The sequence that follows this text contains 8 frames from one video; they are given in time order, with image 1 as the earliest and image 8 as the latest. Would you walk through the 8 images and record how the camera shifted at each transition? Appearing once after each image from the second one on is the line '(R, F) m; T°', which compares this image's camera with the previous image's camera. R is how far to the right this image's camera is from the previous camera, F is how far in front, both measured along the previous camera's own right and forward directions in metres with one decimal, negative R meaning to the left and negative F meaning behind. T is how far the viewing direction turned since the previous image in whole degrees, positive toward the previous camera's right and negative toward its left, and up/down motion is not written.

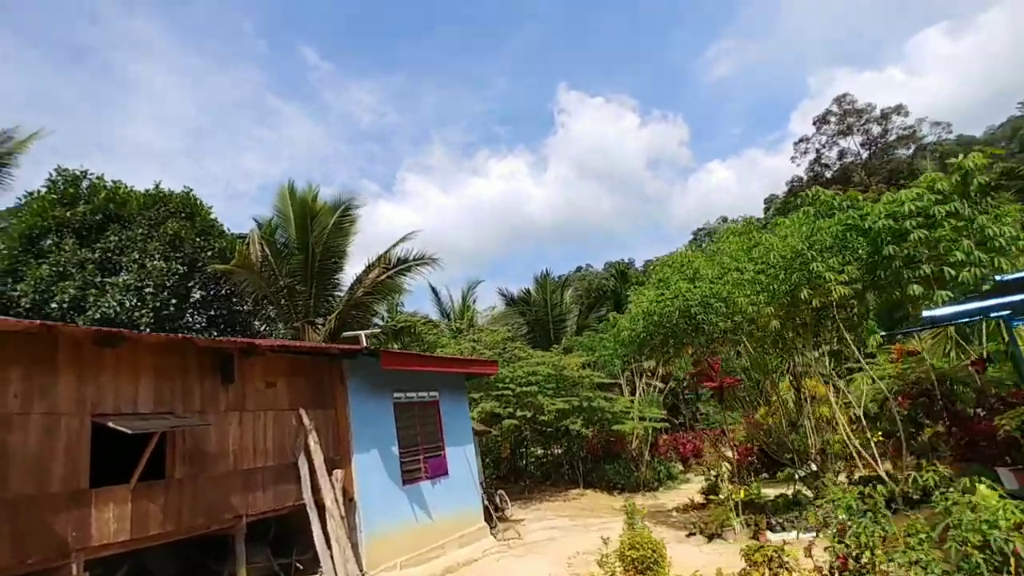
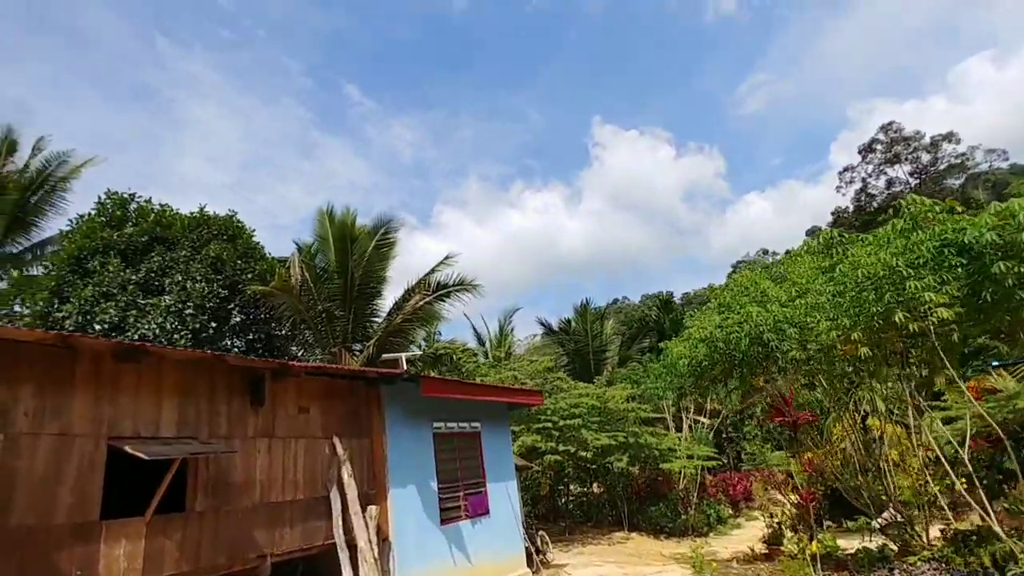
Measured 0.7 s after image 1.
(-0.2, +0.7) m; -3°
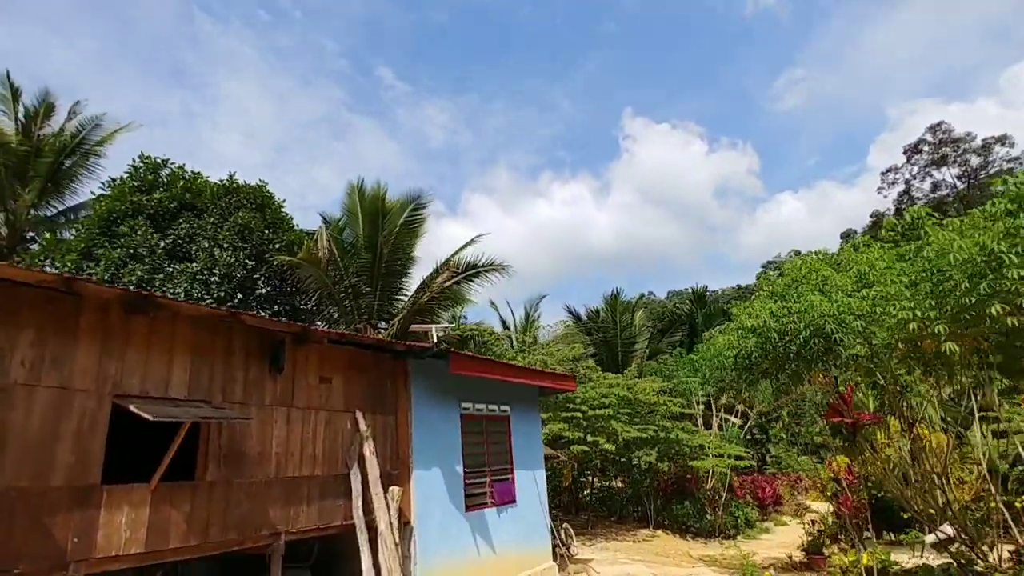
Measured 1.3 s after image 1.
(-0.2, +0.6) m; -2°
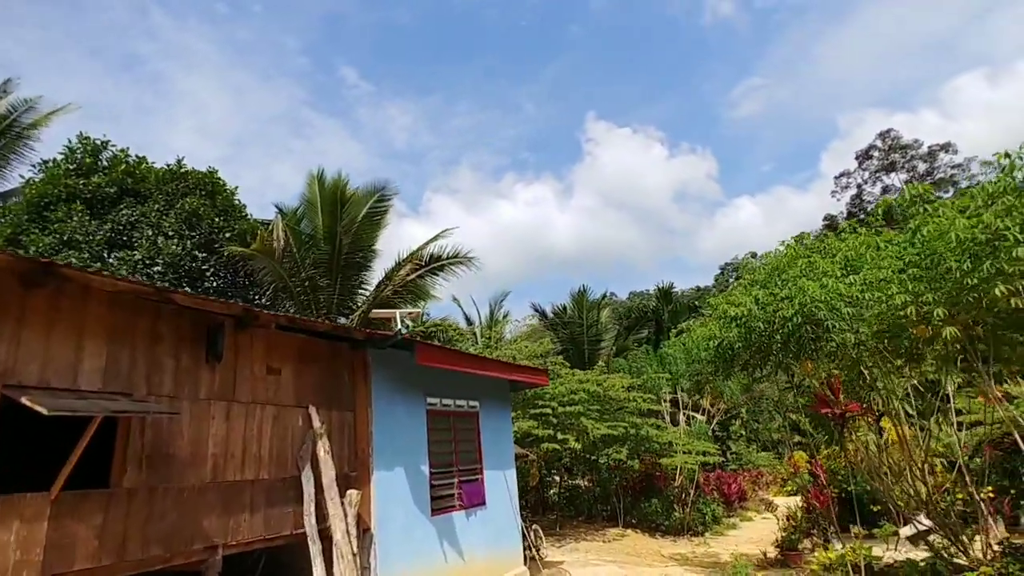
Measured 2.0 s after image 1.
(-0.1, +0.6) m; +4°
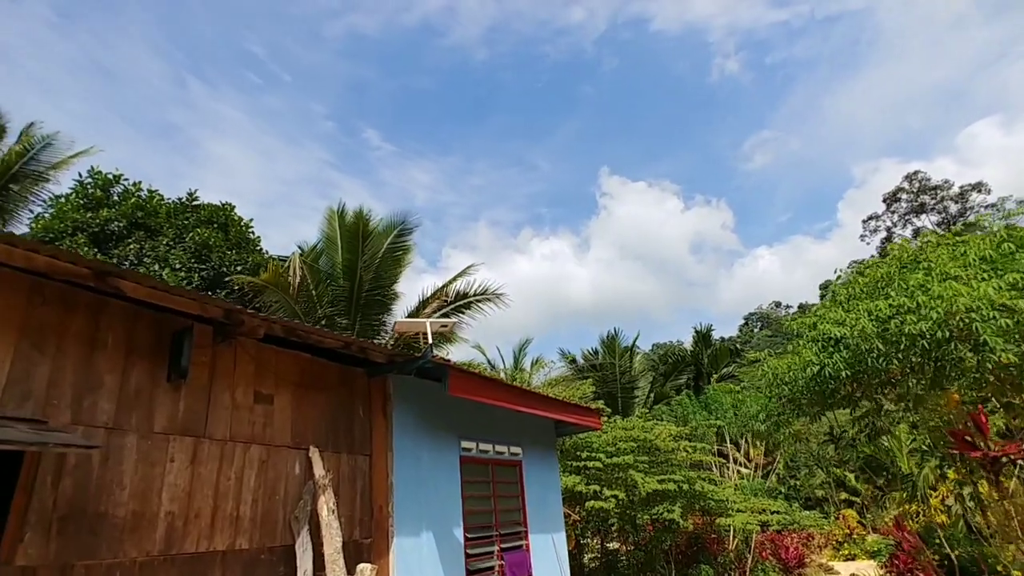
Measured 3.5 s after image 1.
(-0.4, +1.4) m; -2°
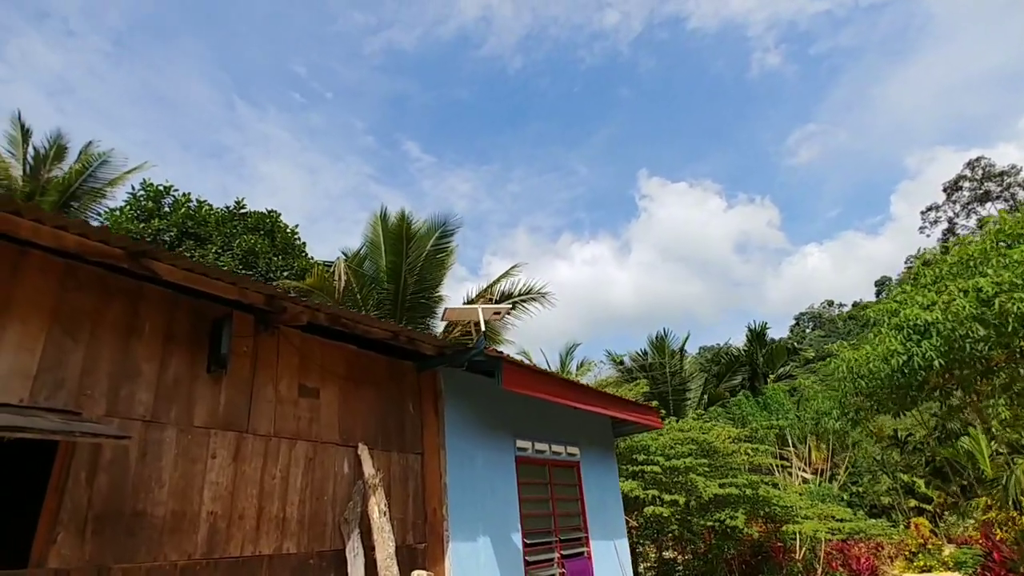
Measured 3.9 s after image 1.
(-0.1, +0.4) m; -4°
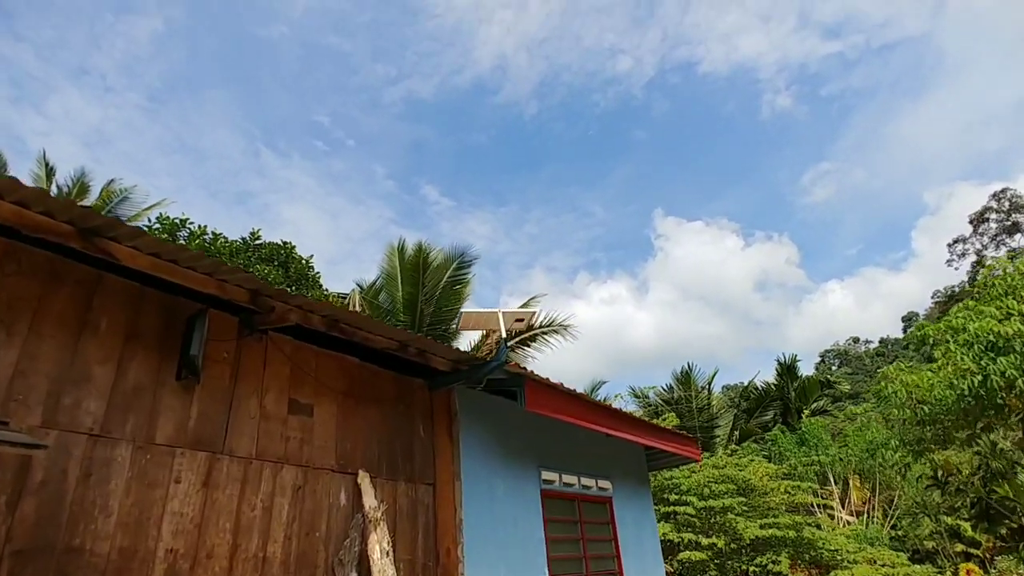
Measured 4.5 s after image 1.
(0.0, +0.6) m; -2°
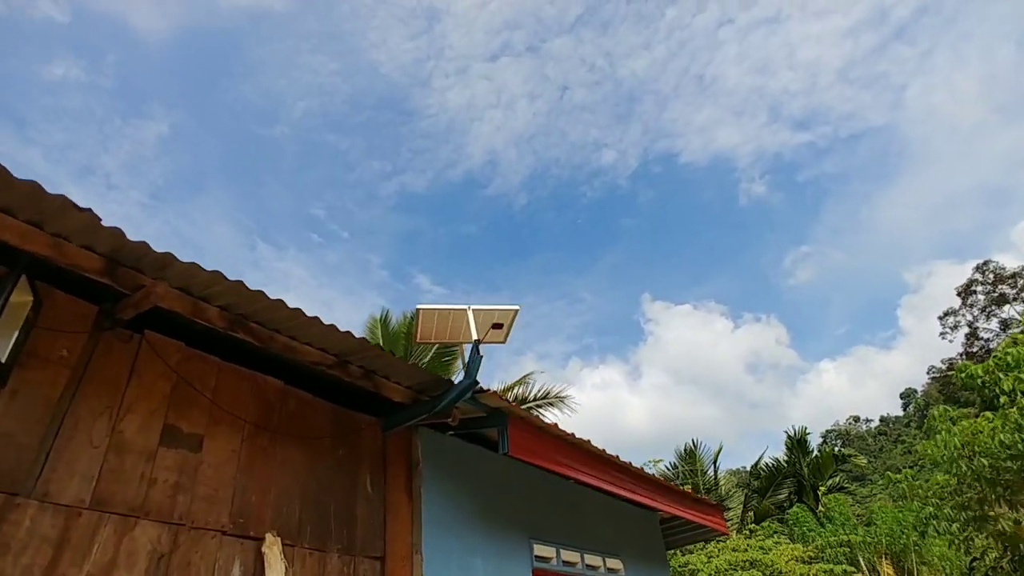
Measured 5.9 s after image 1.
(+0.1, +1.0) m; +1°
